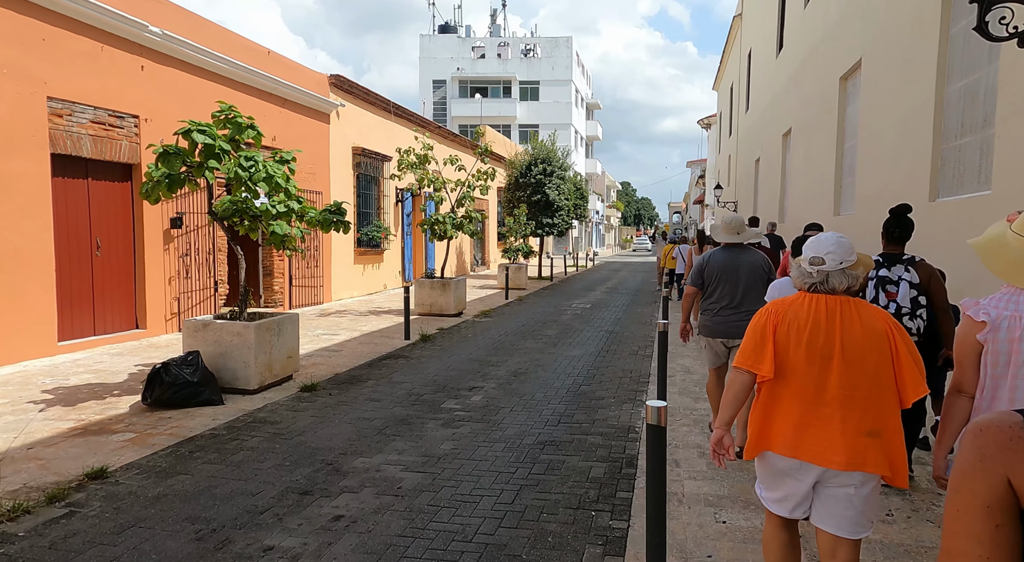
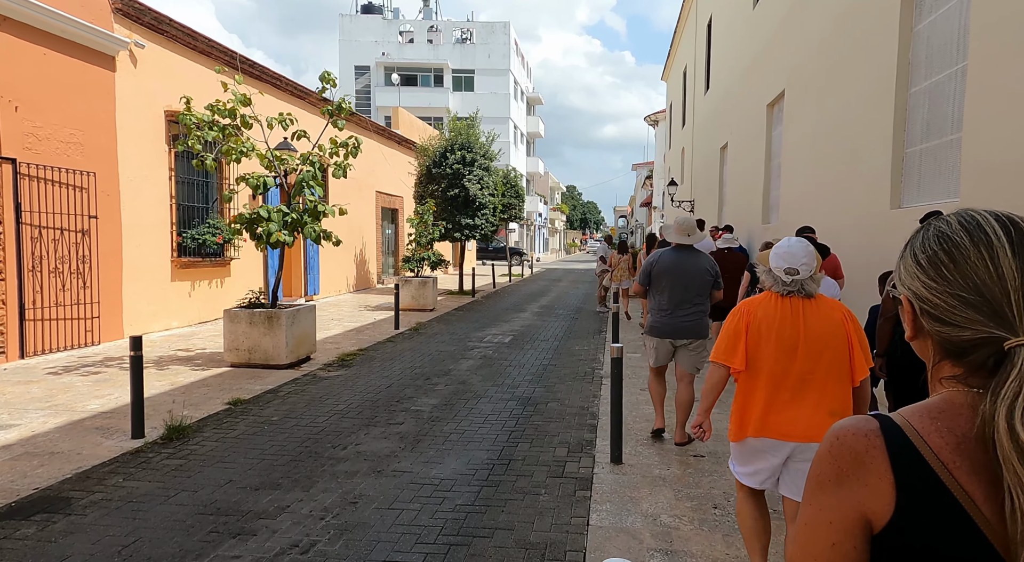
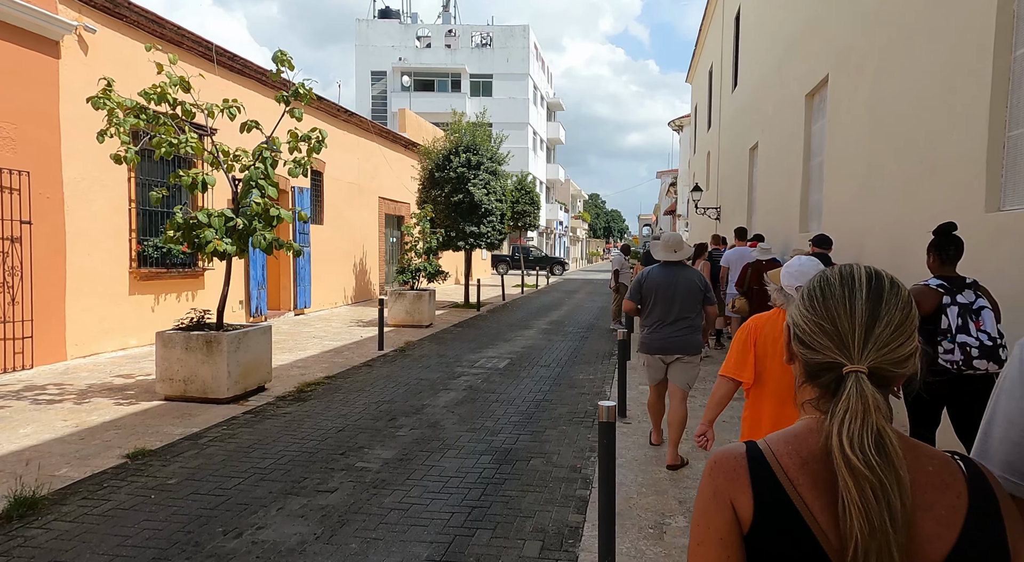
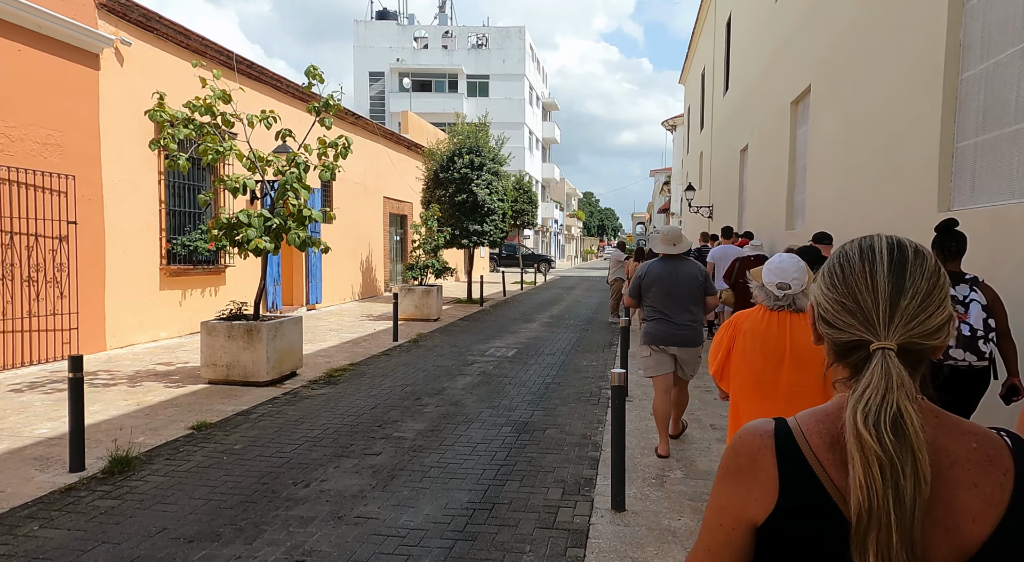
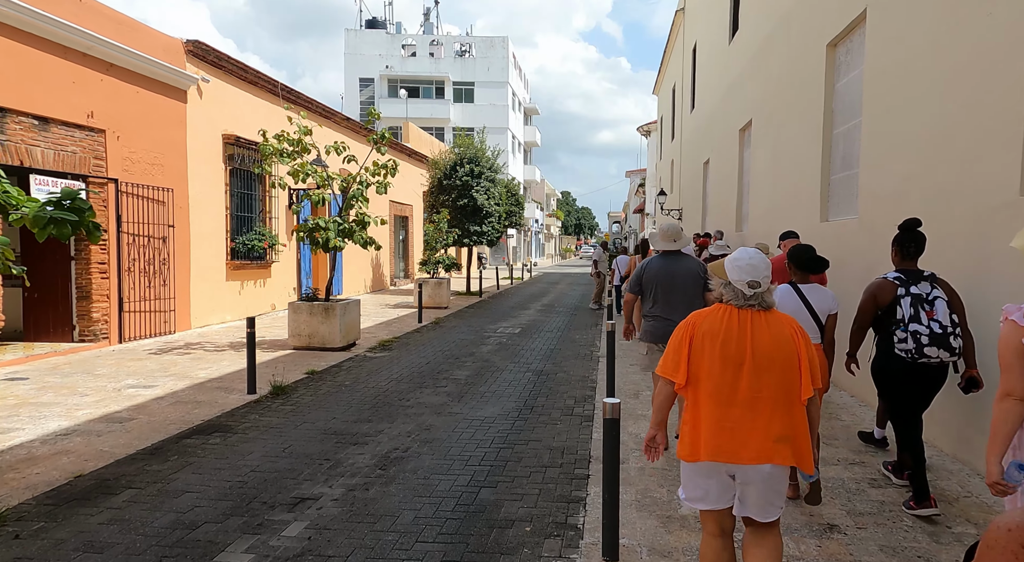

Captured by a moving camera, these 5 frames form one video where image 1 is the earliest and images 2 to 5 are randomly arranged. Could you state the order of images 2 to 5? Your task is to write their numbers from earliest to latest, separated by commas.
5, 2, 4, 3
